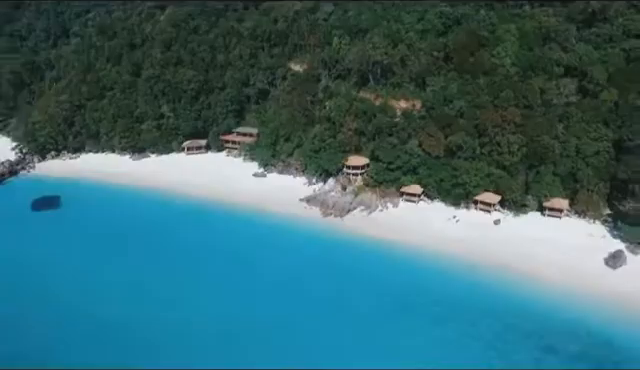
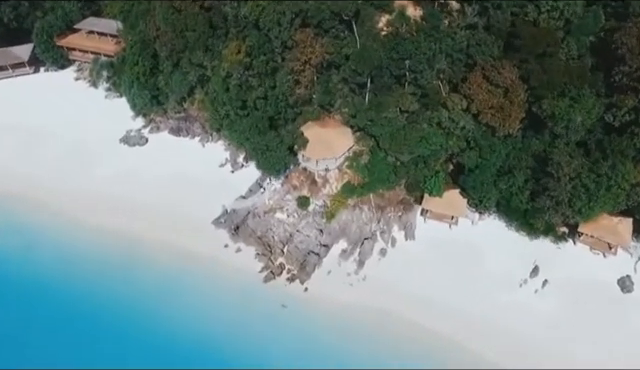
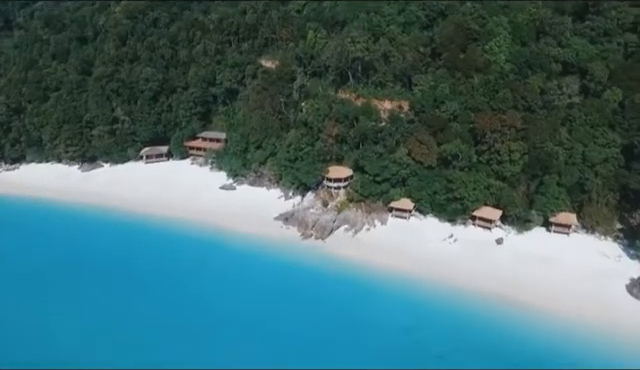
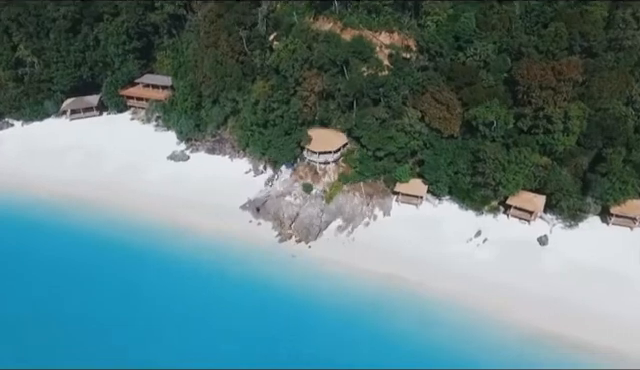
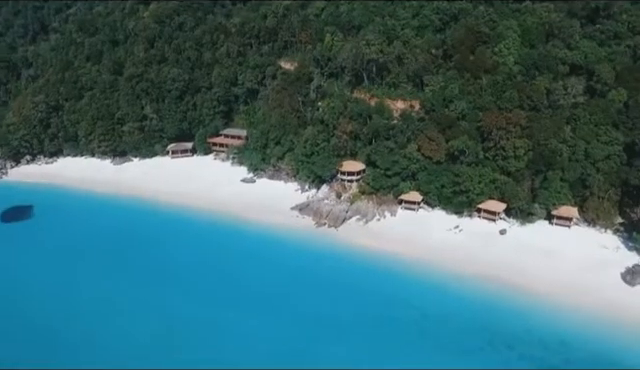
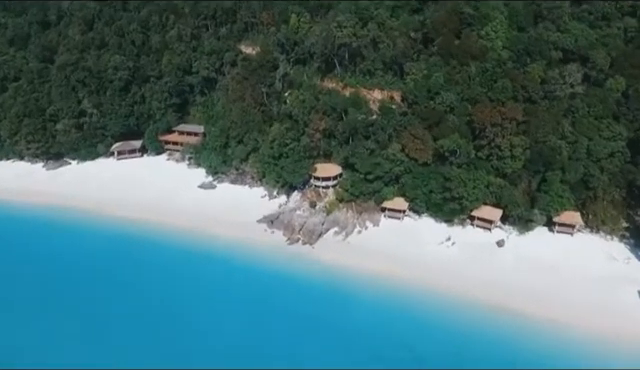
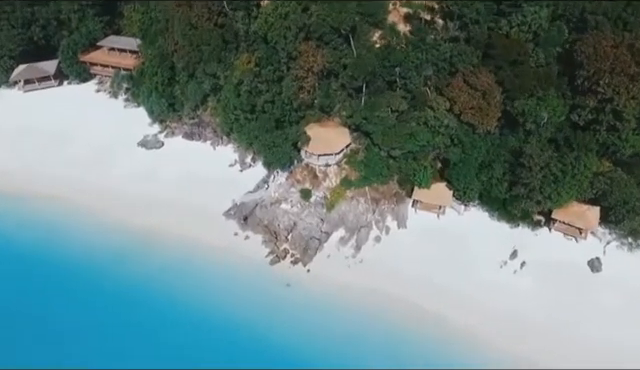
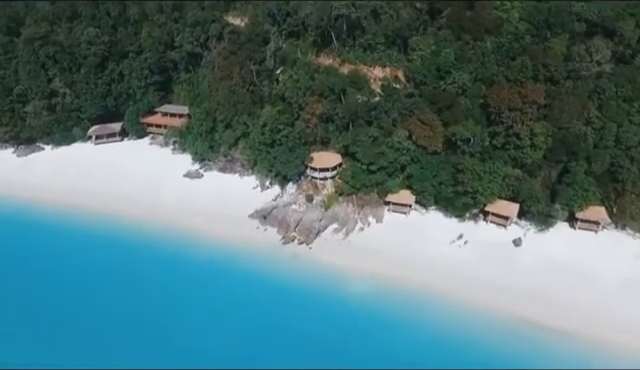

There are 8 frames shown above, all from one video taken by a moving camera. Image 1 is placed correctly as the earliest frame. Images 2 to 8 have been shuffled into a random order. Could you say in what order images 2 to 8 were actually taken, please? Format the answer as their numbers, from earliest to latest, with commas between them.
5, 3, 6, 8, 4, 7, 2
